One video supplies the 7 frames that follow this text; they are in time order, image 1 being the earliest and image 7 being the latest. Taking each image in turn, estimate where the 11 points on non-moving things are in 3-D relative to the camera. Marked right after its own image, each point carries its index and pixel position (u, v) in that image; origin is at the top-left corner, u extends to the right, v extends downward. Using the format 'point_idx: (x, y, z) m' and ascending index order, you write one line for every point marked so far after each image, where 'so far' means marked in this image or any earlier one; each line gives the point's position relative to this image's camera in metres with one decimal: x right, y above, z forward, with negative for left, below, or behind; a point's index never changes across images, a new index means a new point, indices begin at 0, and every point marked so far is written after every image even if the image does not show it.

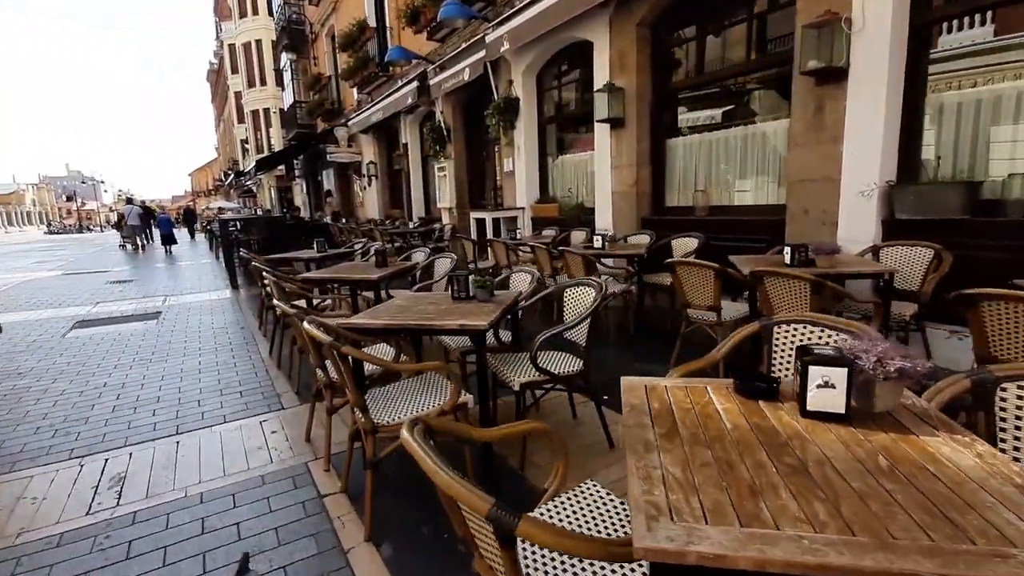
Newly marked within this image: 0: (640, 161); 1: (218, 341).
0: (+1.7, +1.7, +6.7) m
1: (-3.4, -0.6, +5.8) m
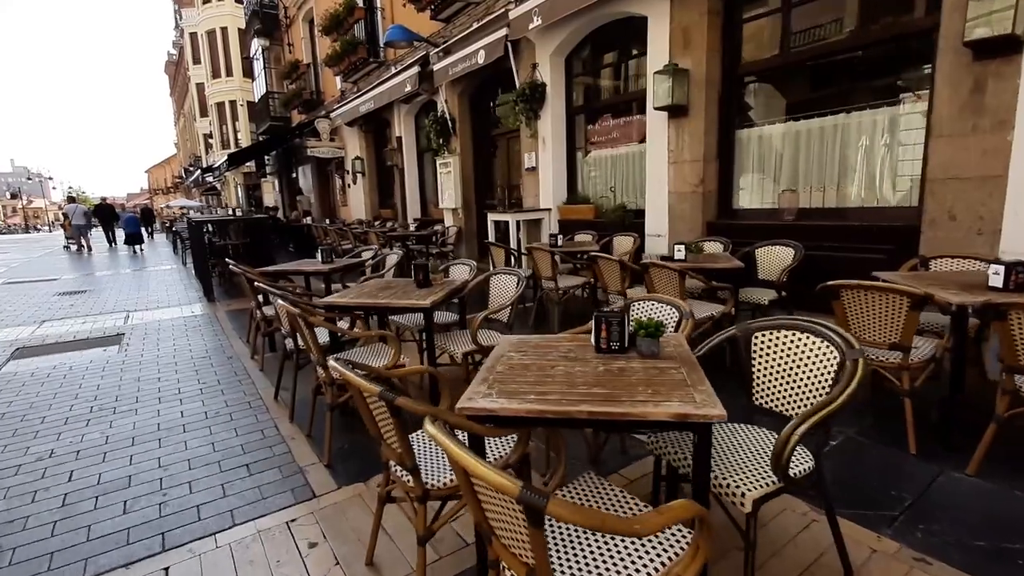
0: (+2.3, +1.5, +5.7) m
1: (-2.8, -0.8, +4.6) m
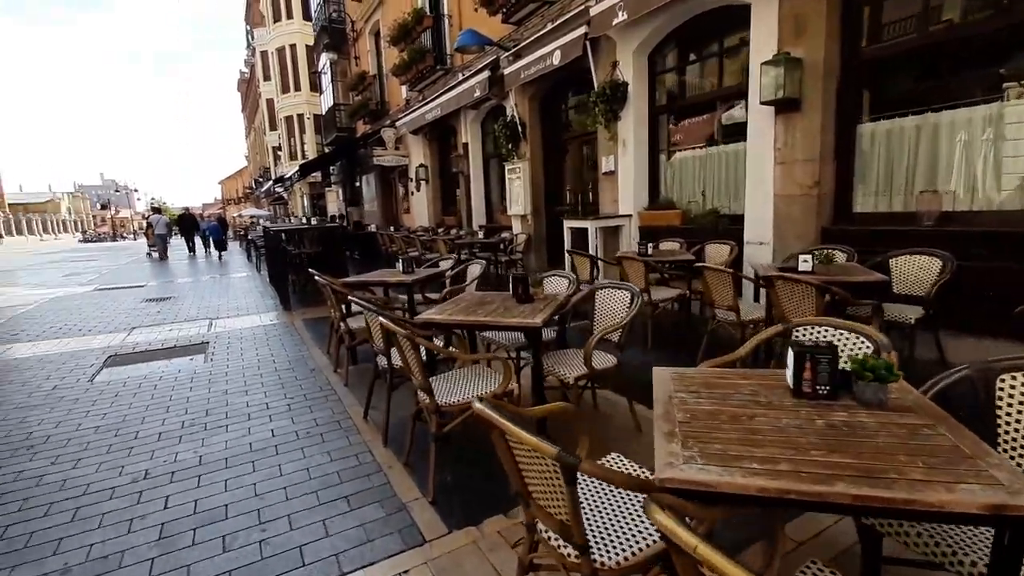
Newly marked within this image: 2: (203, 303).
0: (+3.2, +1.4, +5.1) m
1: (-2.0, -0.9, +4.4) m
2: (-5.6, -0.3, +9.1) m
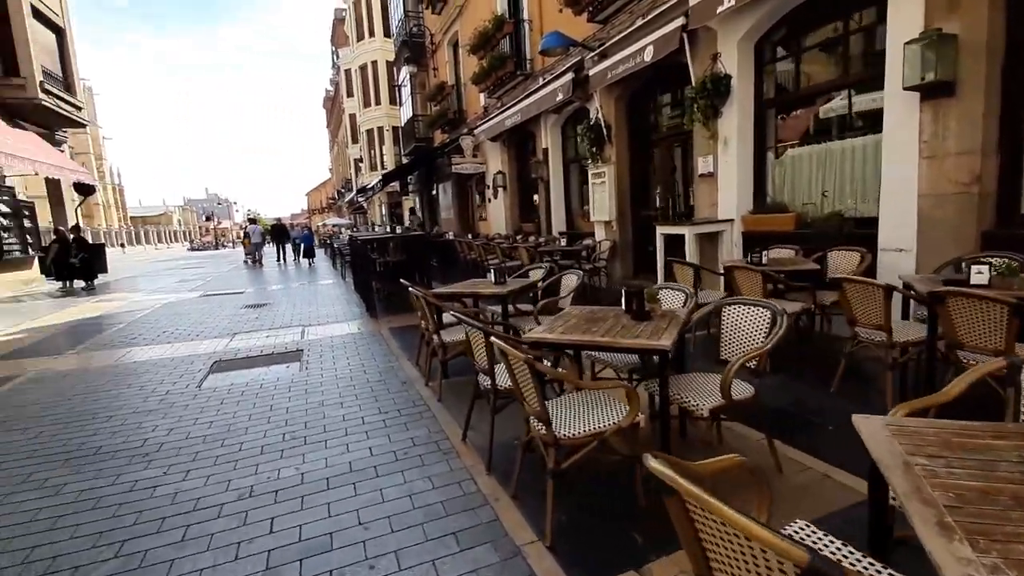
0: (+4.1, +1.2, +4.3) m
1: (-1.1, -1.0, +4.3) m
2: (-4.1, -0.4, +9.4) m
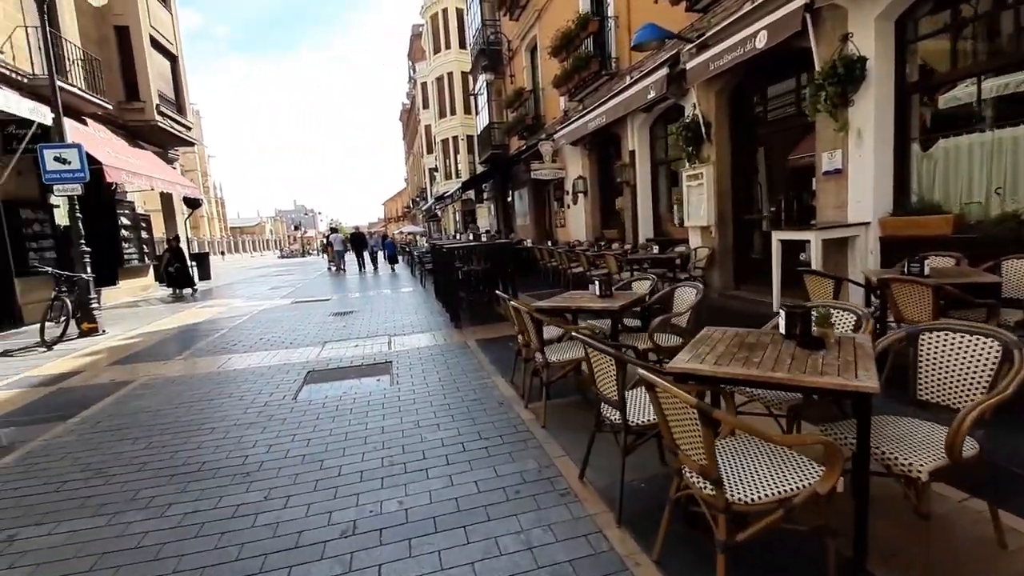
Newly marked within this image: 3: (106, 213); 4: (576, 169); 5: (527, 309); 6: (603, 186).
0: (+5.0, +1.1, +3.3) m
1: (-0.2, -1.1, +4.0) m
2: (-2.5, -0.6, +9.5) m
3: (-11.6, +2.2, +14.2) m
4: (+1.8, +3.3, +14.1) m
5: (+0.1, -0.2, +4.0) m
6: (+2.5, +2.7, +13.3) m
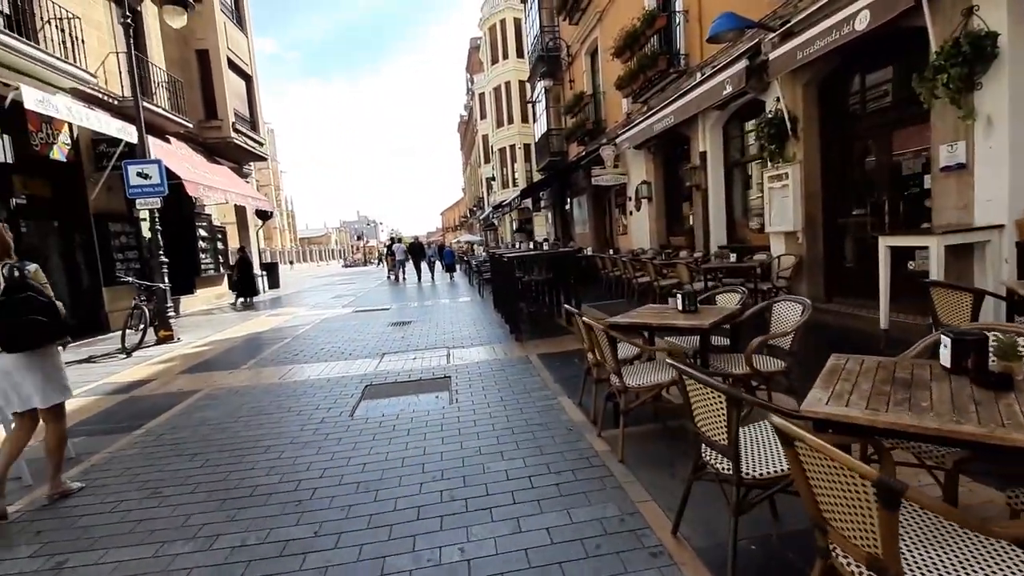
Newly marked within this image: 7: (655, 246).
0: (+5.4, +1.0, +2.3) m
1: (+0.3, -1.2, +3.6) m
2: (-1.3, -0.8, +9.2) m
3: (-9.8, +1.9, +15.0) m
4: (+3.4, +3.1, +13.4) m
5: (+0.6, -0.3, +3.5) m
6: (+4.0, +2.5, +12.6) m
7: (+3.7, +1.1, +12.9) m
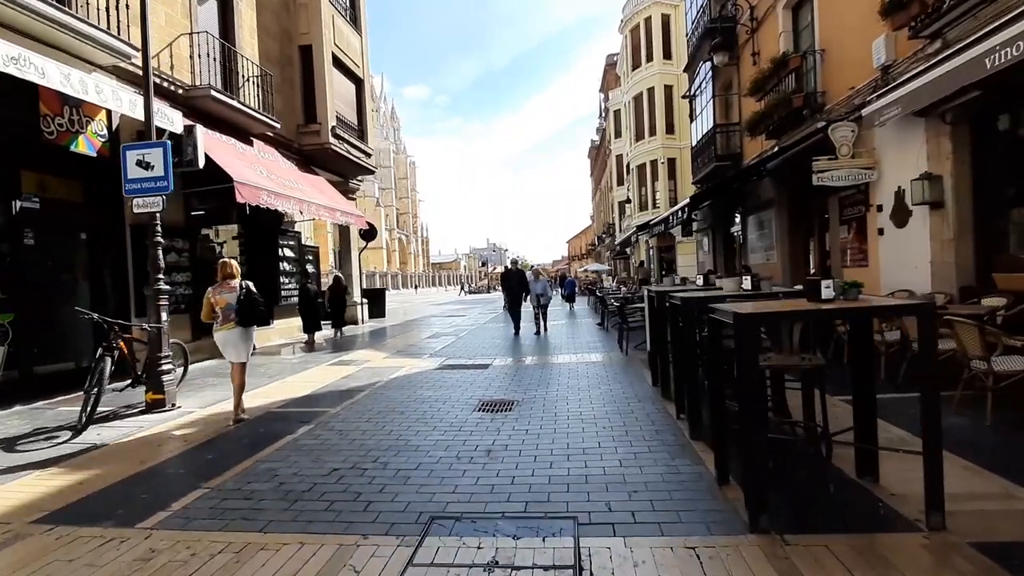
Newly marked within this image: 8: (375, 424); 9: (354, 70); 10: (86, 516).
0: (+5.4, +0.5, -3.4) m
1: (+0.6, -1.6, -1.1) m
2: (+0.5, -1.4, +4.8) m
3: (-6.2, +1.2, +12.6) m
4: (+6.3, +2.0, +7.9) m
5: (+1.0, -0.7, -1.2) m
6: (+6.6, +1.4, +7.0) m
7: (+6.3, 0.0, +7.2) m
8: (-1.6, -1.6, +5.7) m
9: (-5.3, +7.3, +16.6) m
10: (-3.1, -1.7, +3.7) m
